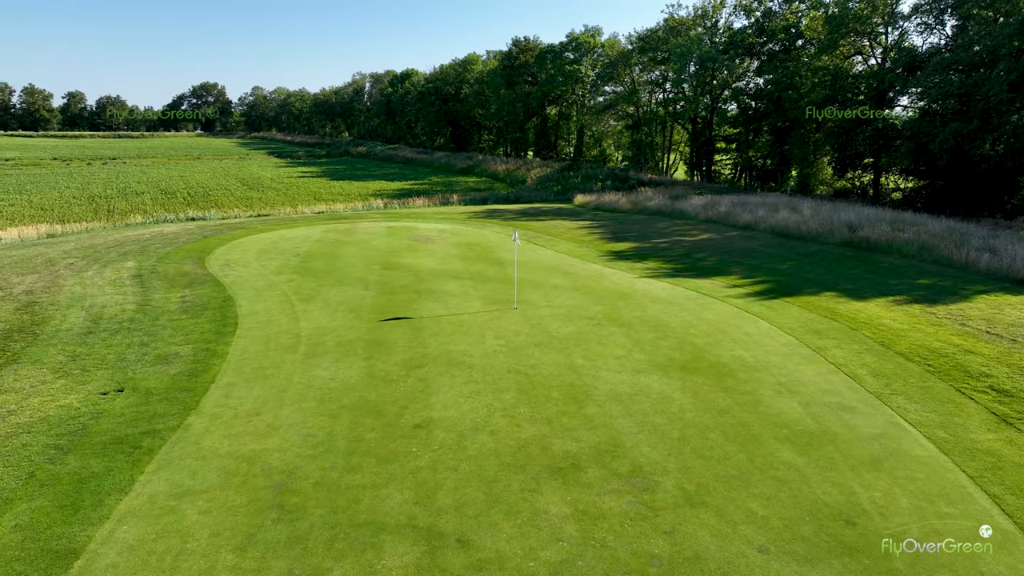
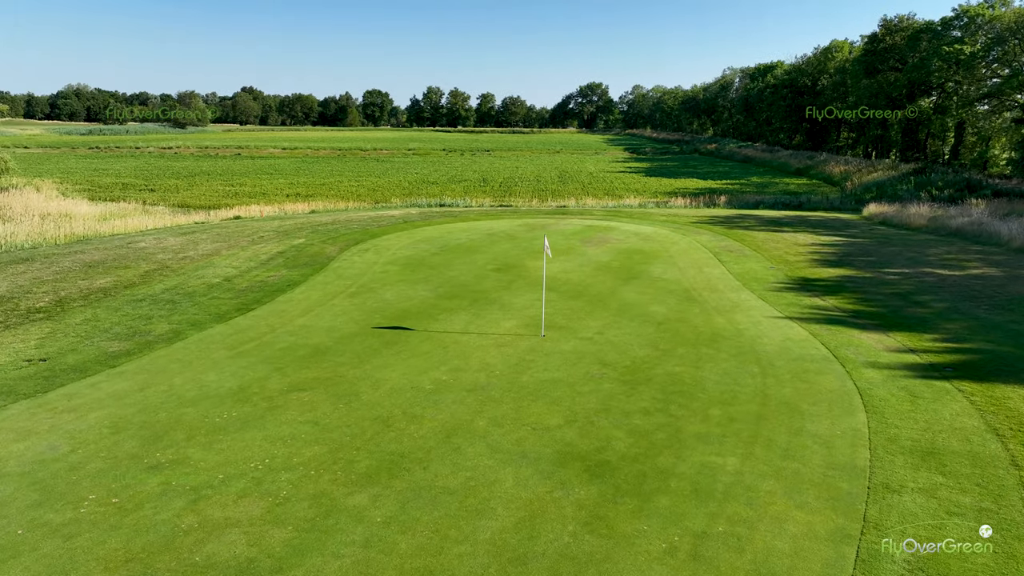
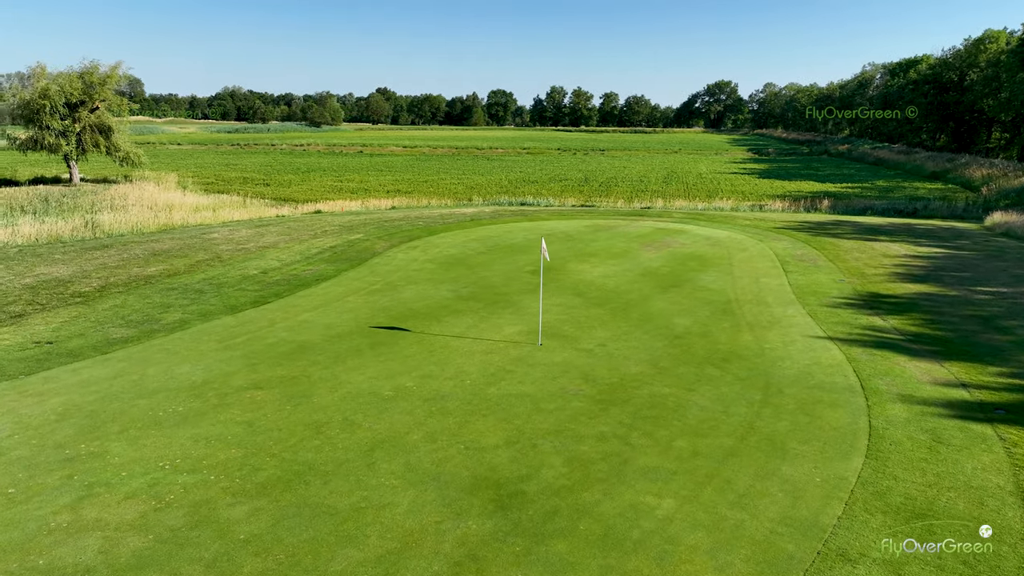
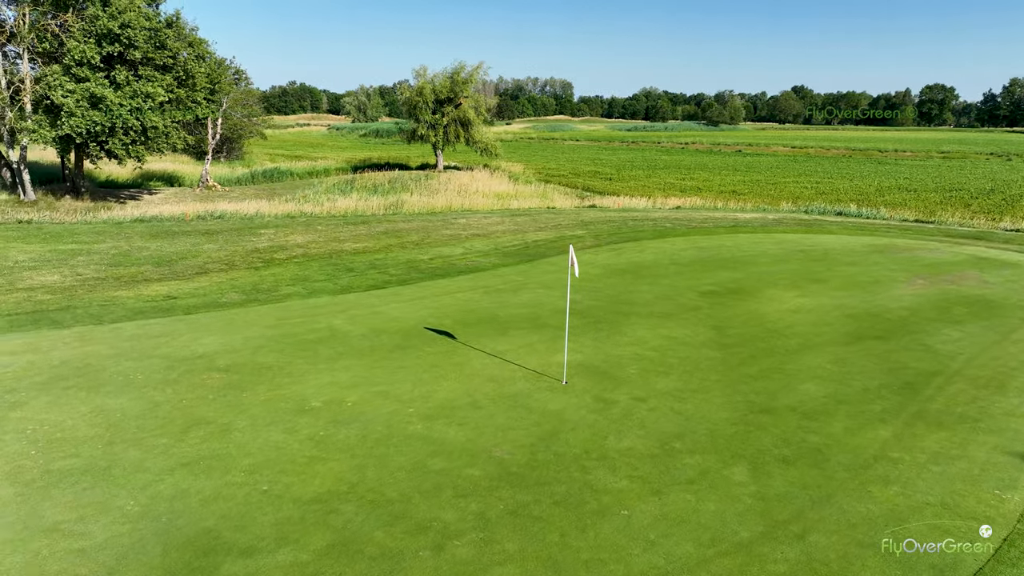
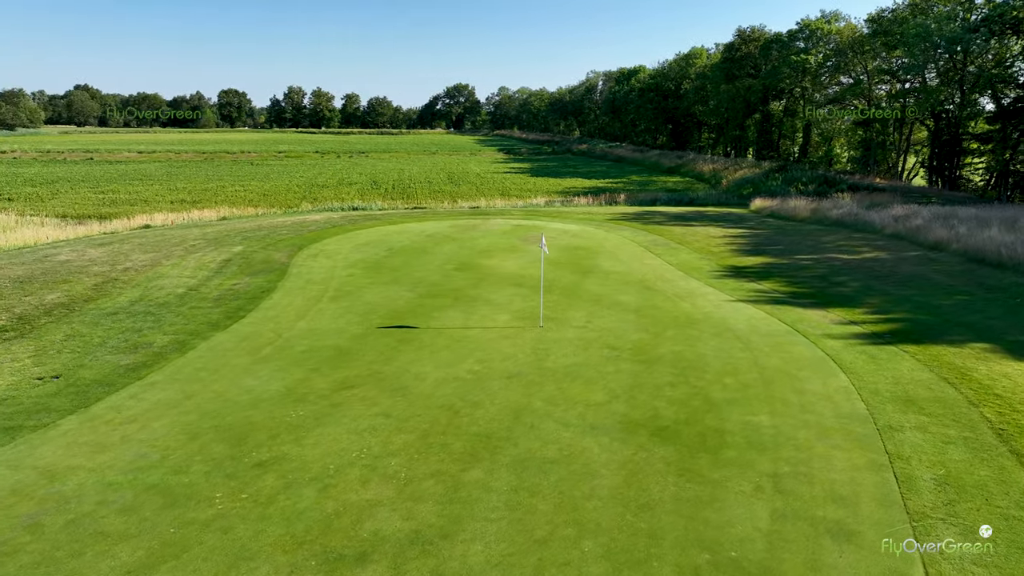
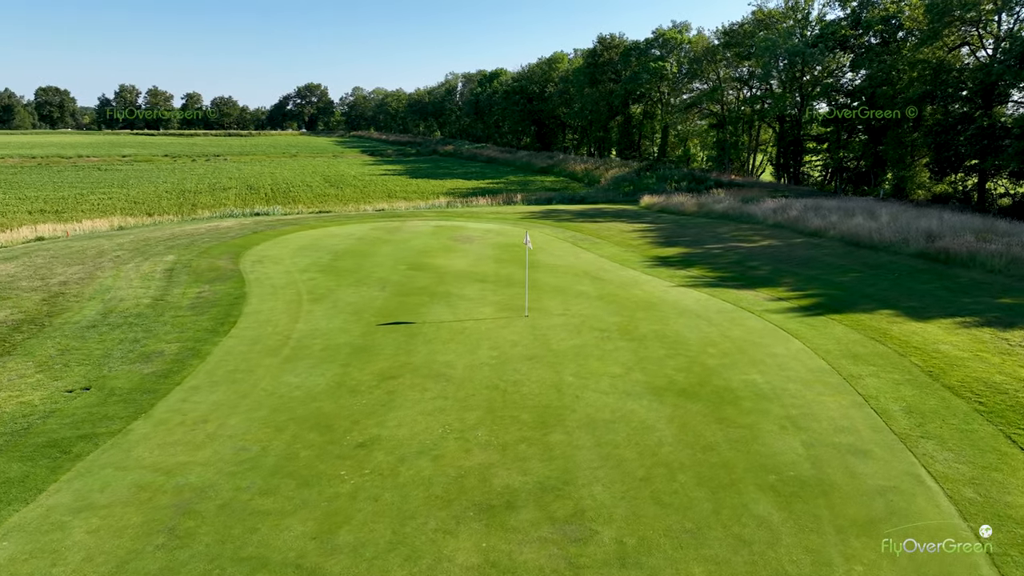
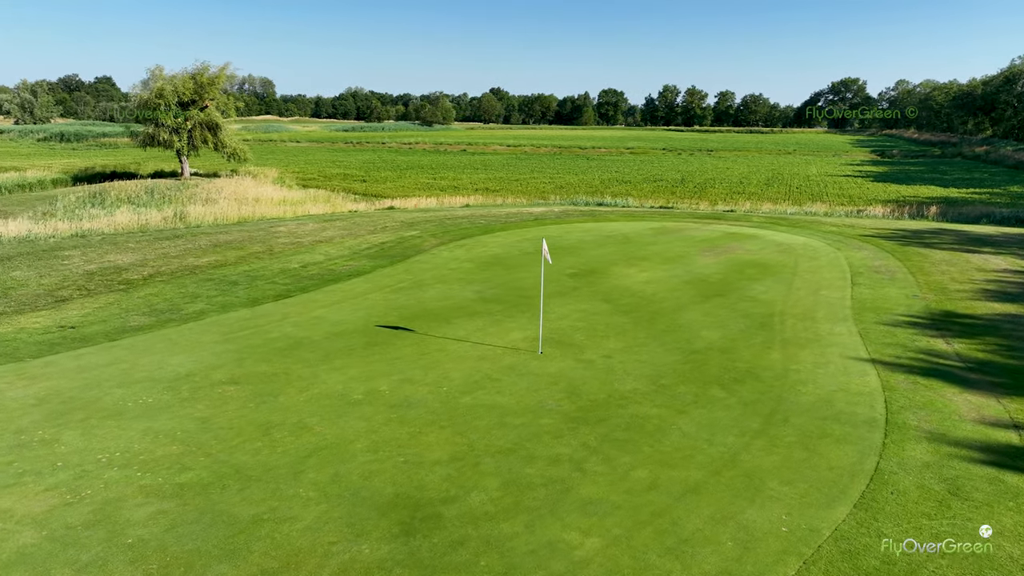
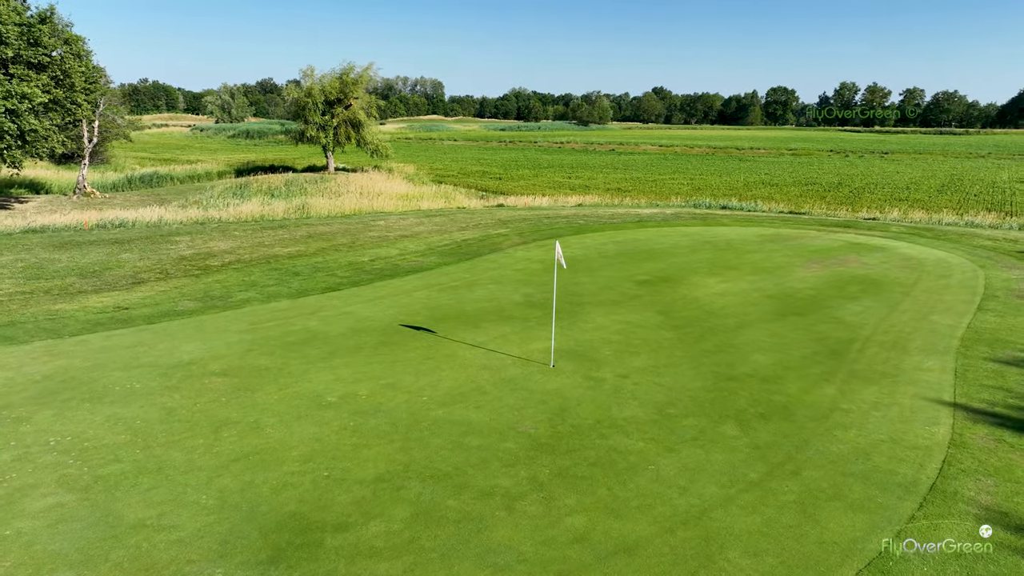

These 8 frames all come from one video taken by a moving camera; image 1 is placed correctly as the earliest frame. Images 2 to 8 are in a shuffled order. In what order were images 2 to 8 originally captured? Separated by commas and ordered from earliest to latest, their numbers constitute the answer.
6, 5, 2, 3, 7, 8, 4
